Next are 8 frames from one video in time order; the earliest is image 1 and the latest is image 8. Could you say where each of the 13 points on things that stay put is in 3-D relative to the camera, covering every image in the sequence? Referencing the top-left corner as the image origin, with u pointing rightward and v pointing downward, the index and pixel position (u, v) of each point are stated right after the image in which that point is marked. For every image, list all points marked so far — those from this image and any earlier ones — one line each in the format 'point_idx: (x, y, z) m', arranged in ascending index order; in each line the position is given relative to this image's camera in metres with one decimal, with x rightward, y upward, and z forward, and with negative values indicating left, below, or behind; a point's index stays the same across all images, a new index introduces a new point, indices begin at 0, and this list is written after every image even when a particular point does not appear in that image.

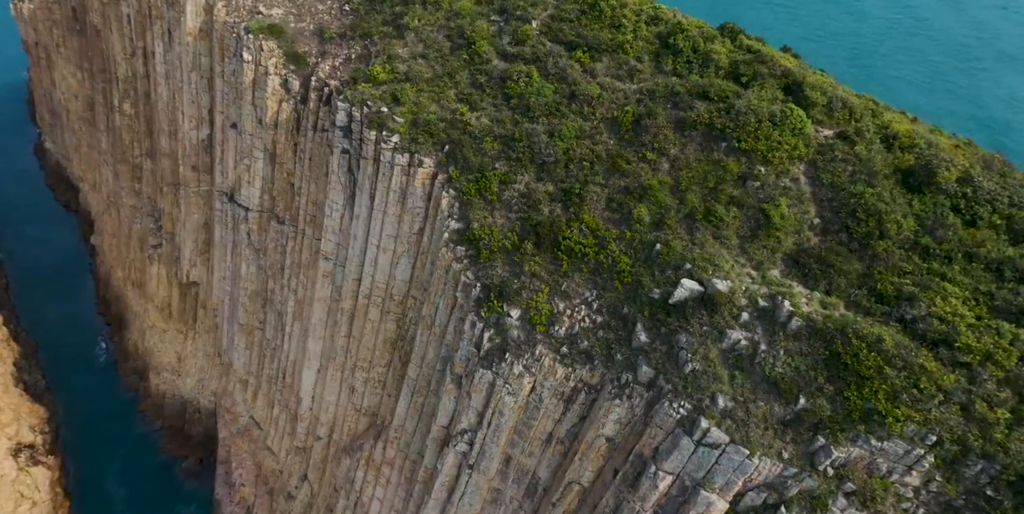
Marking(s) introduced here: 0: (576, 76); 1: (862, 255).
0: (+1.9, +5.4, +19.3) m
1: (+7.6, 0.0, +14.0) m
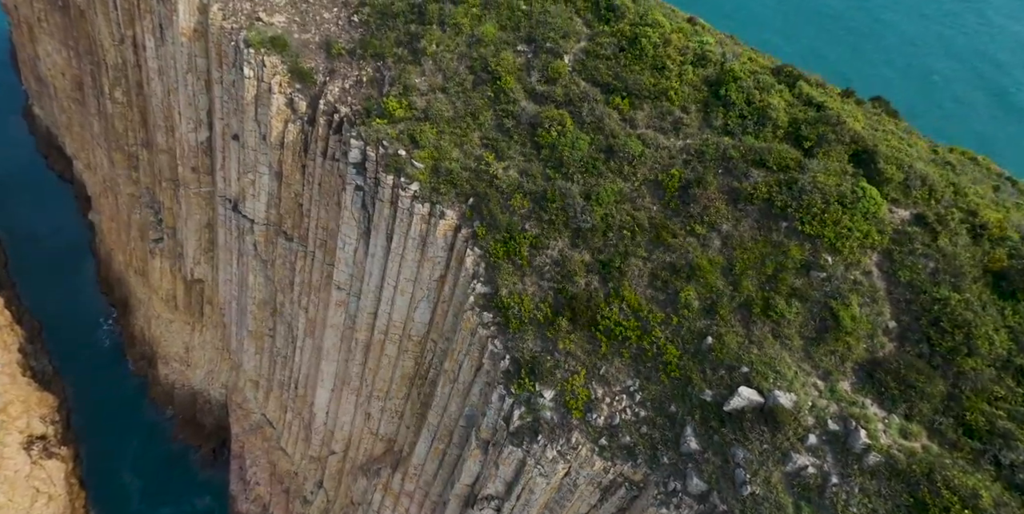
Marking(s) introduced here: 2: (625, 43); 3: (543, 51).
0: (+2.8, +3.5, +17.4) m
1: (+8.5, -2.3, +12.6) m
2: (+3.2, +6.1, +18.5) m
3: (+0.9, +6.1, +19.3) m
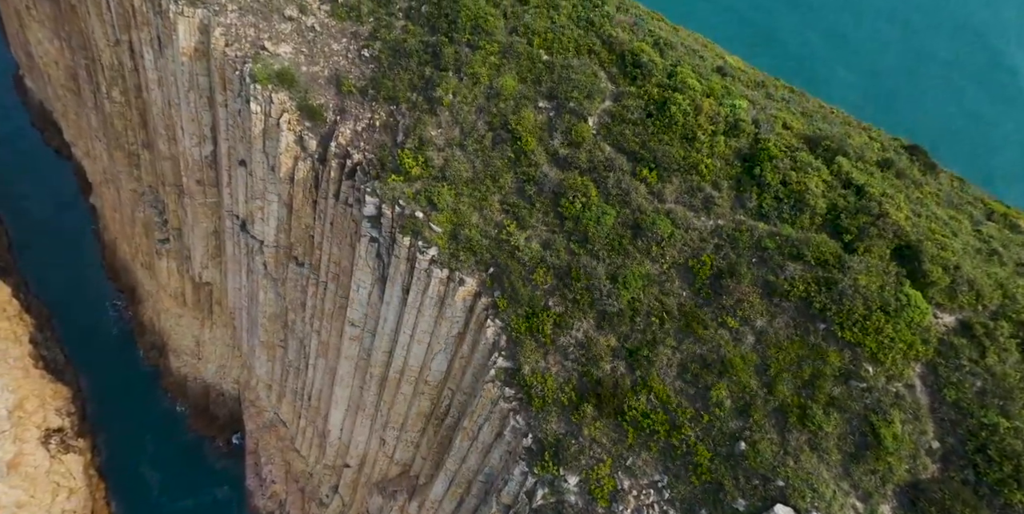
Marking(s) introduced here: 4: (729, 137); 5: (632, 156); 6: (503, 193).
0: (+3.4, +1.4, +16.7) m
1: (+9.1, -4.6, +12.2) m
2: (+3.8, +4.1, +17.6) m
3: (+1.5, +4.1, +18.4) m
4: (+5.7, +3.1, +16.9) m
5: (+3.2, +2.7, +17.3) m
6: (-0.3, +1.9, +18.5) m
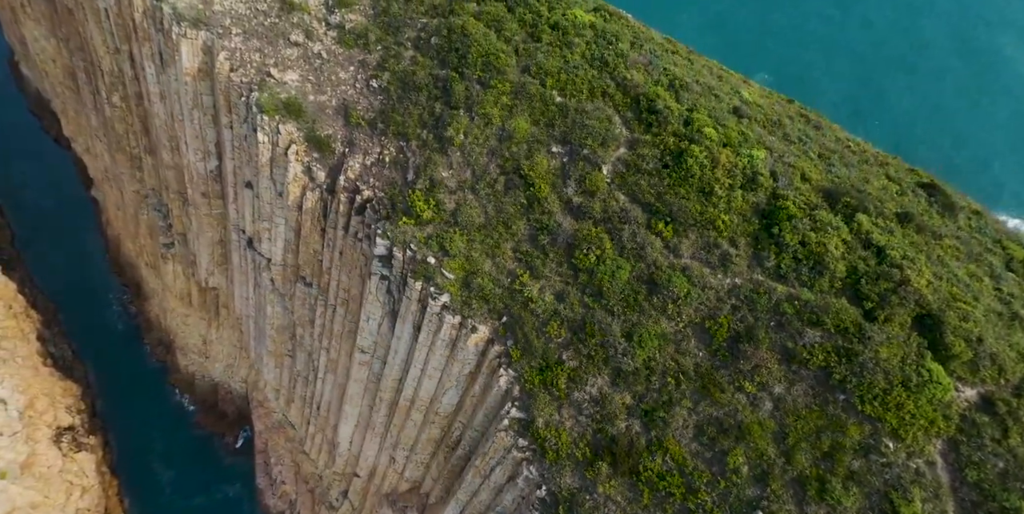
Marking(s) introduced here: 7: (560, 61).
0: (+3.7, 0.0, +16.5) m
1: (+9.4, -6.2, +12.2) m
2: (+4.2, +2.7, +17.3) m
3: (+1.9, +2.8, +18.1) m
4: (+6.0, +1.7, +16.6) m
5: (+3.6, +1.3, +17.1) m
6: (+0.1, +0.5, +18.3) m
7: (+1.5, +5.8, +19.5) m
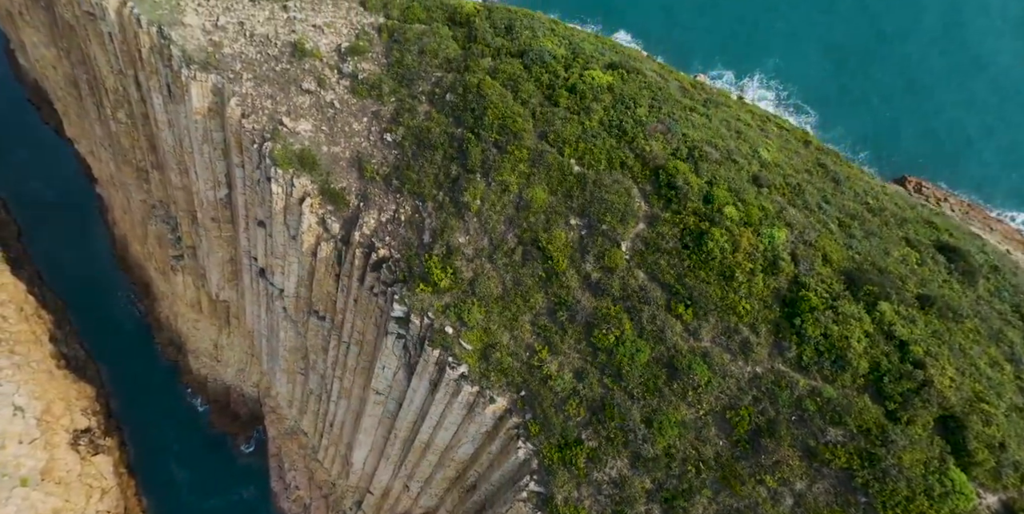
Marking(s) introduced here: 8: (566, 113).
0: (+4.2, -2.2, +16.4) m
1: (+9.9, -8.5, +12.4) m
2: (+4.7, +0.6, +17.2) m
3: (+2.4, +0.7, +18.0) m
4: (+6.6, -0.4, +16.5) m
5: (+4.1, -0.8, +17.0) m
6: (+0.6, -1.6, +18.3) m
7: (+2.0, +3.8, +19.2) m
8: (+1.7, +4.3, +19.6) m
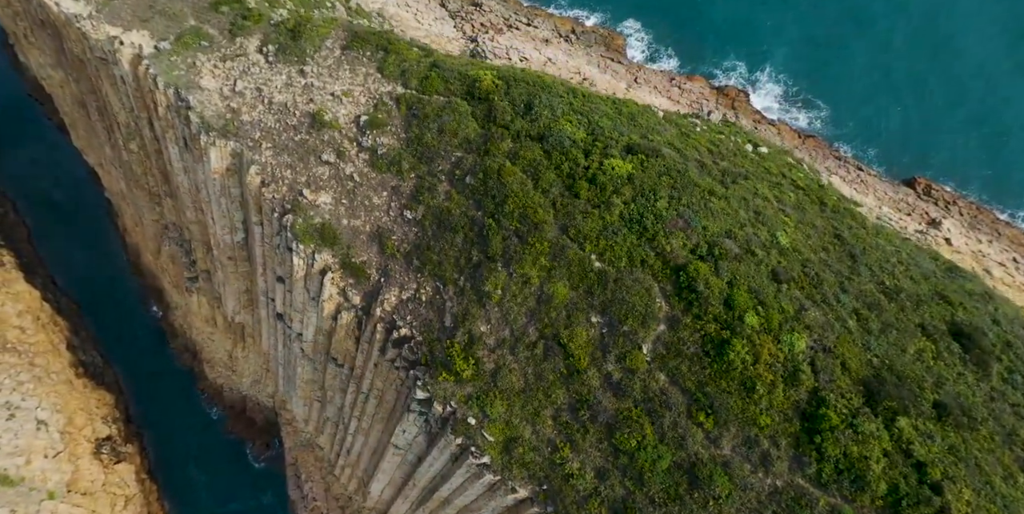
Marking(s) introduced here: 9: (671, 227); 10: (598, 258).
0: (+4.9, -5.0, +16.8) m
1: (+10.5, -11.5, +13.0) m
2: (+5.3, -2.3, +17.4) m
3: (+3.0, -2.1, +18.2) m
4: (+7.2, -3.3, +16.8) m
5: (+4.7, -3.7, +17.3) m
6: (+1.3, -4.4, +18.7) m
7: (+2.6, +1.0, +19.4) m
8: (+2.3, +1.6, +19.7) m
9: (+4.8, +1.0, +19.3) m
10: (+2.6, 0.0, +19.1) m
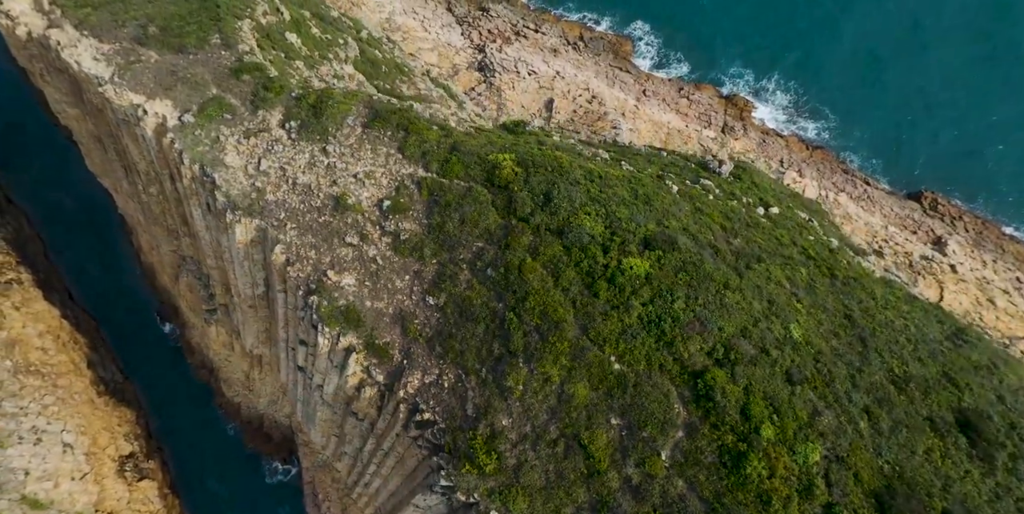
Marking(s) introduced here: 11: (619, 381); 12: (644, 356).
0: (+5.5, -8.2, +17.6) m
1: (+11.2, -14.7, +13.8) m
2: (+6.0, -5.4, +18.1) m
3: (+3.7, -5.3, +18.9) m
4: (+7.8, -6.5, +17.5) m
5: (+5.4, -6.8, +18.0) m
6: (+1.9, -7.6, +19.4) m
7: (+3.3, -2.1, +20.0) m
8: (+3.0, -1.5, +20.4) m
9: (+5.5, -2.2, +19.9) m
10: (+3.2, -3.2, +19.7) m
11: (+3.2, -3.7, +19.5) m
12: (+4.0, -3.0, +19.6) m
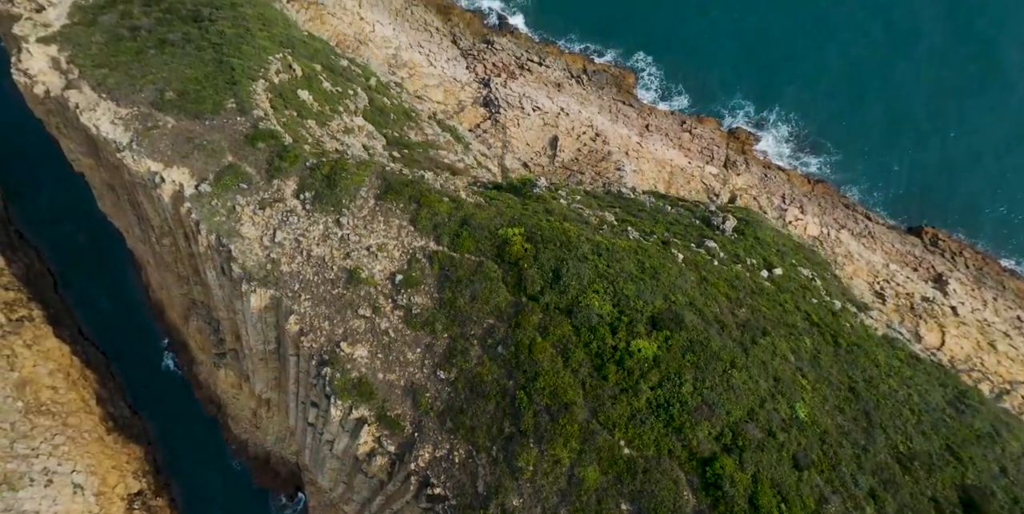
0: (+5.9, -10.8, +17.8) m
1: (+11.5, -17.2, +13.8) m
2: (+6.3, -8.1, +18.4) m
3: (+4.1, -7.9, +19.2) m
4: (+8.2, -9.1, +17.7) m
5: (+5.8, -9.5, +18.3) m
6: (+2.3, -10.2, +19.7) m
7: (+3.6, -4.8, +20.4) m
8: (+3.3, -4.2, +20.8) m
9: (+5.8, -4.8, +20.3) m
10: (+3.6, -5.8, +20.1) m
11: (+3.6, -6.4, +19.9) m
12: (+4.4, -5.6, +19.9) m
